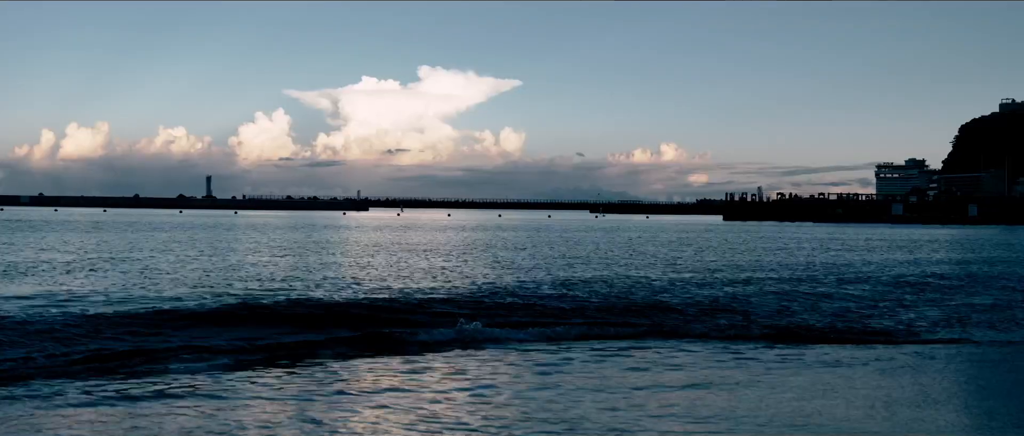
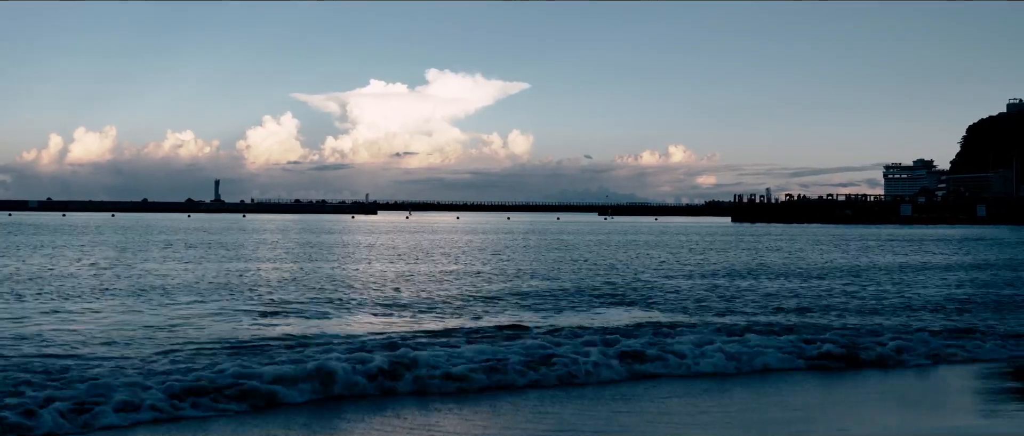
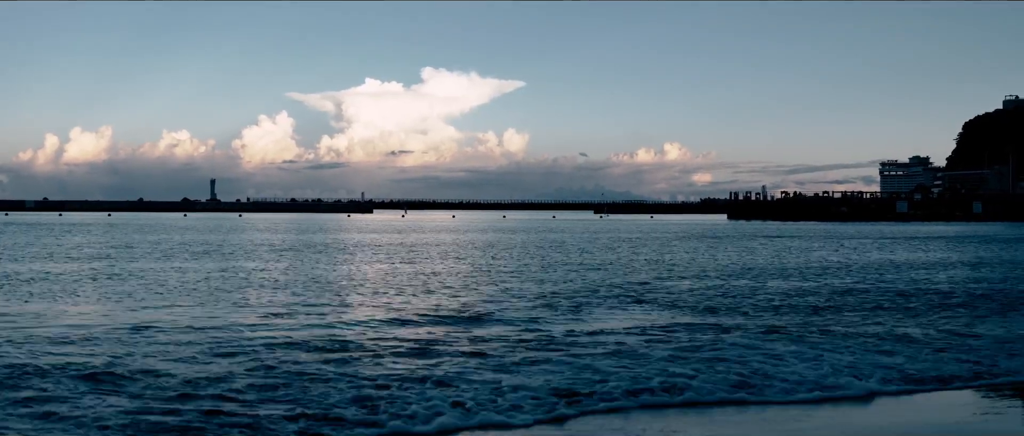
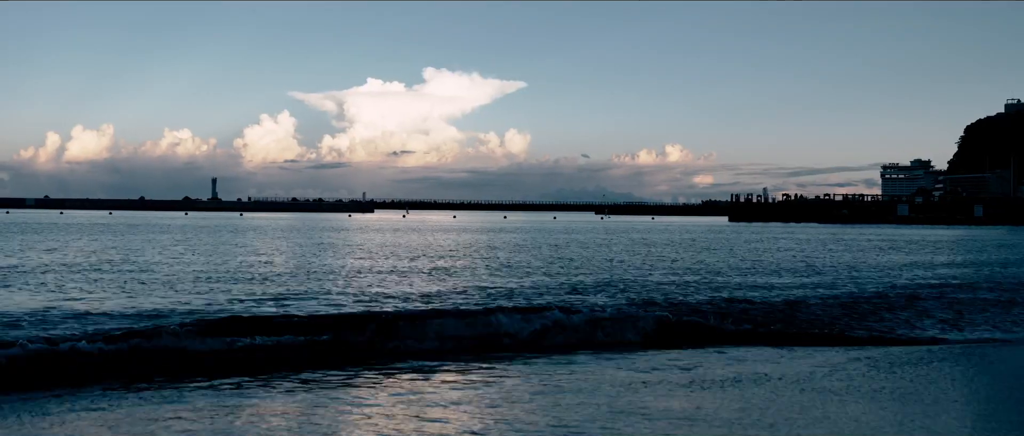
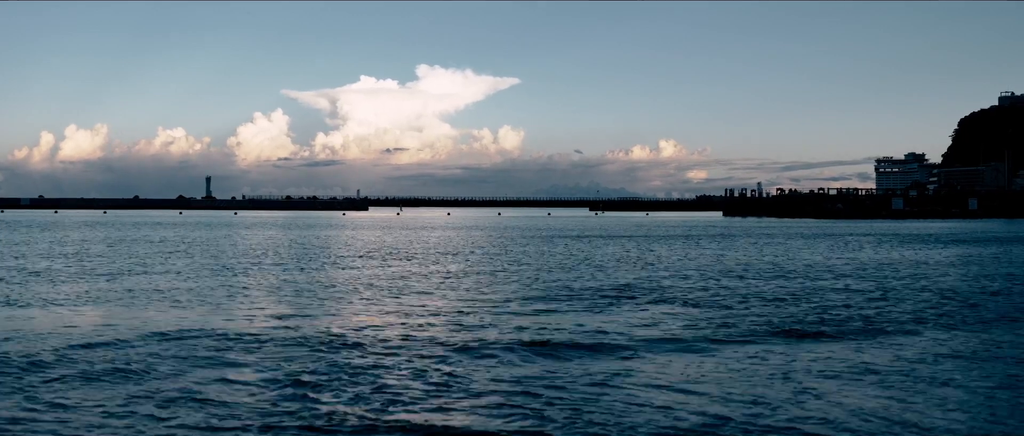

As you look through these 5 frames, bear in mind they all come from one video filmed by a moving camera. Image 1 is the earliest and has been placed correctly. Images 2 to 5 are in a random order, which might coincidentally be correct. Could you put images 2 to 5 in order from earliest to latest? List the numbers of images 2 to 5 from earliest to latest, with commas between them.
4, 2, 3, 5
